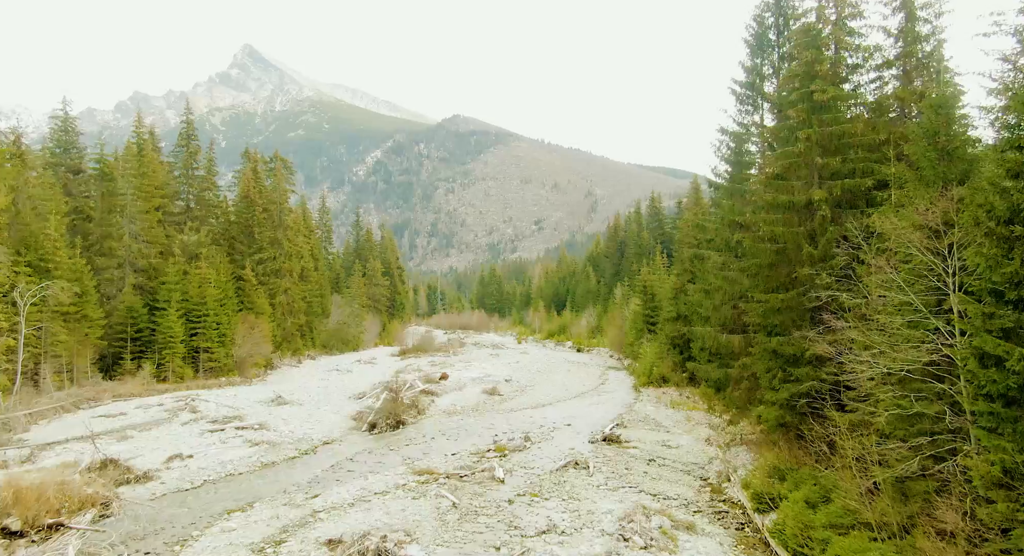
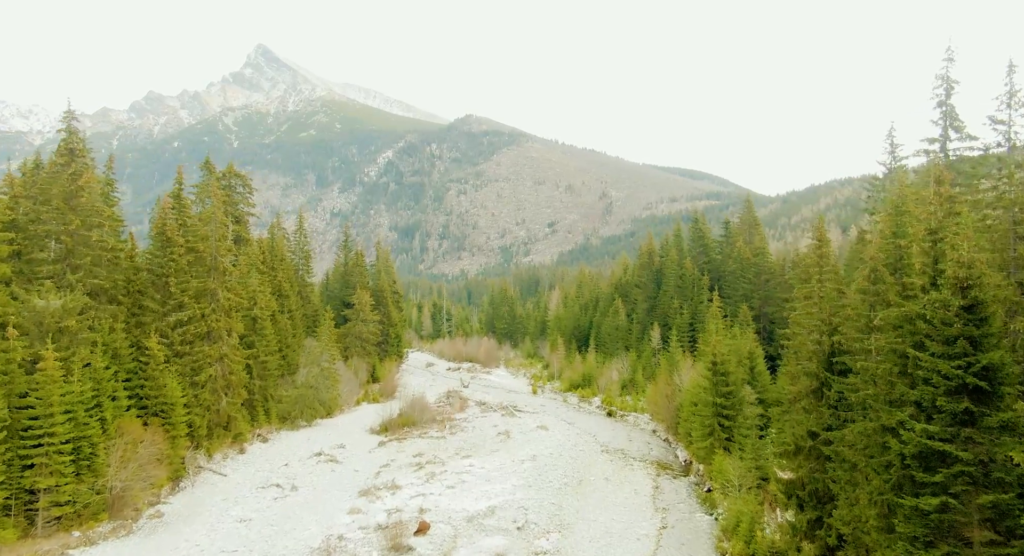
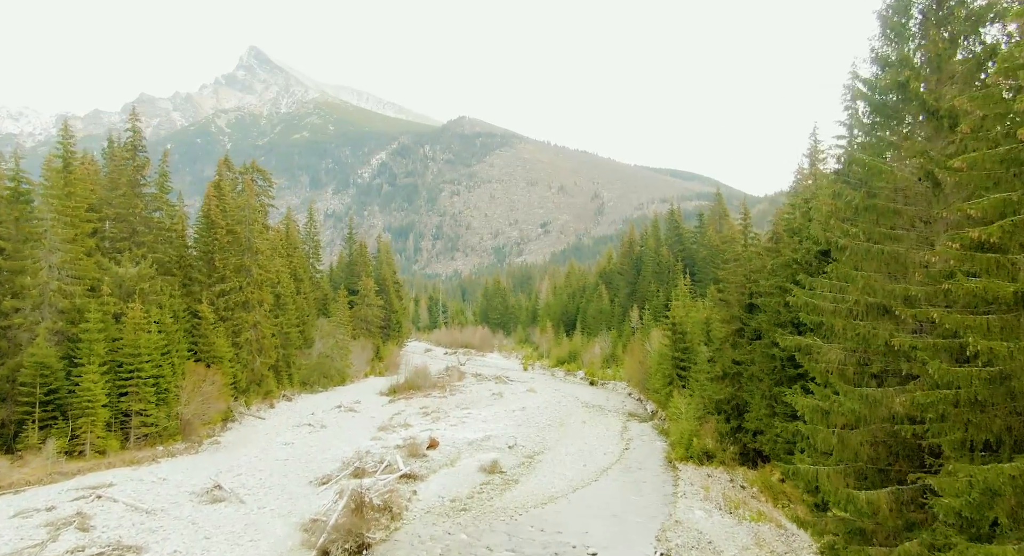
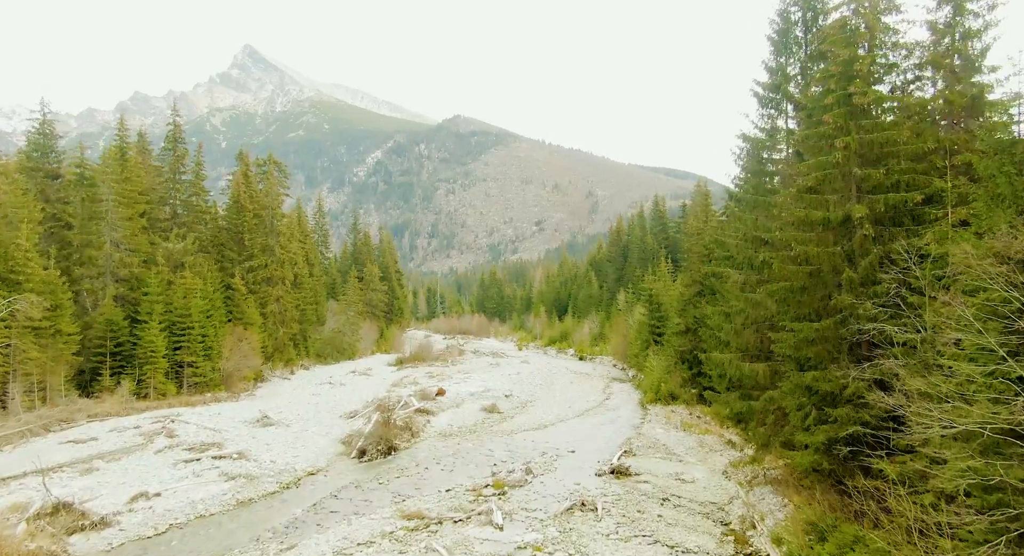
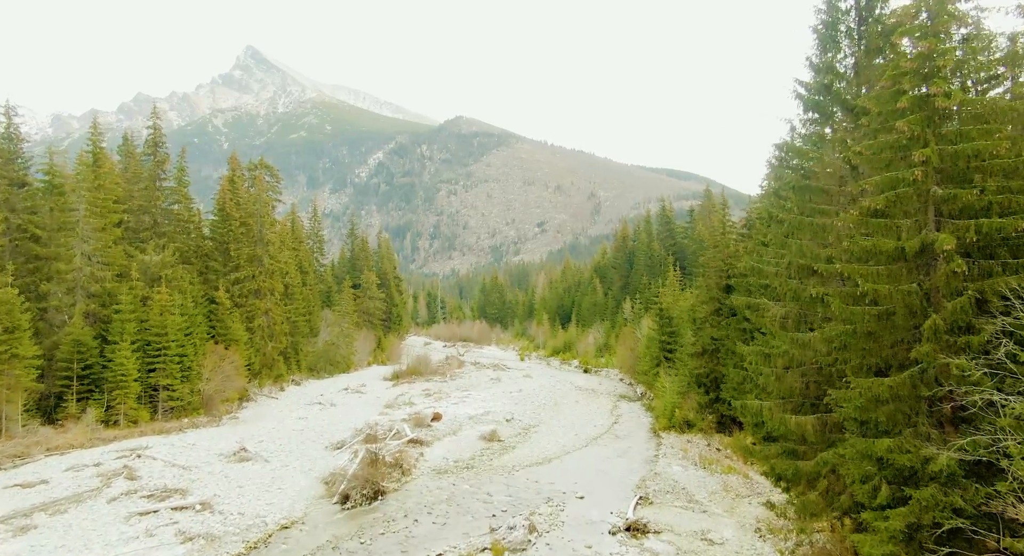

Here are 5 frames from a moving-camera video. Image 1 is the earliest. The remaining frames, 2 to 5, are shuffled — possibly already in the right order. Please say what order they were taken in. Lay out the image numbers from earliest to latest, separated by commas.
4, 5, 3, 2
